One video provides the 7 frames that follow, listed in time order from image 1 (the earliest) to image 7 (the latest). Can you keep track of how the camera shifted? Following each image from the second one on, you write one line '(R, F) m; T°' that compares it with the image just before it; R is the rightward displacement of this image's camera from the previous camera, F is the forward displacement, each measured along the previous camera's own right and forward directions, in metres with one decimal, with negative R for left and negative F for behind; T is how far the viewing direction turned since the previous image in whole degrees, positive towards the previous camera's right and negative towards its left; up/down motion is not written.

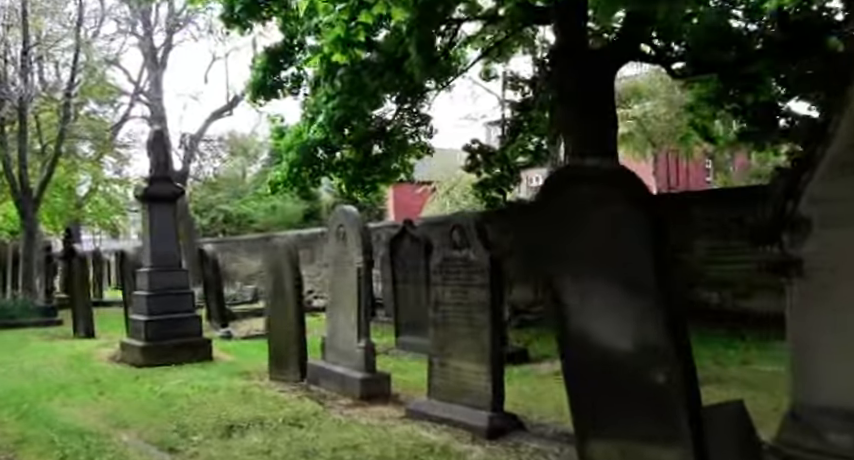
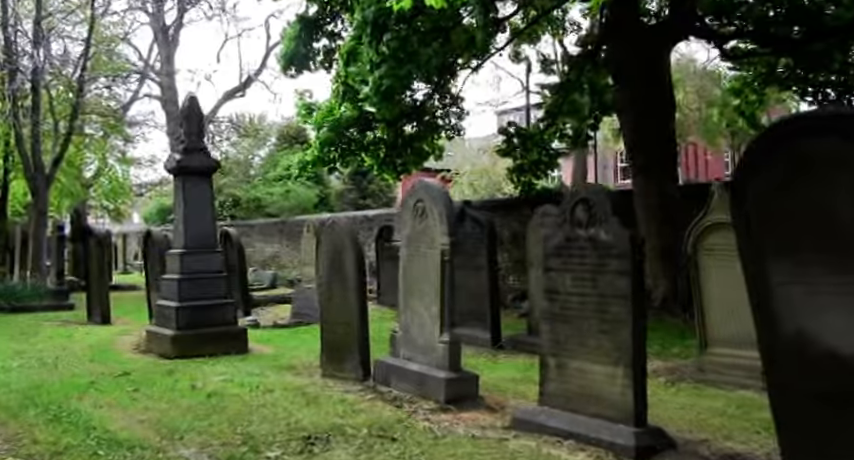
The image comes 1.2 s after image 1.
(-0.7, +0.9) m; 0°
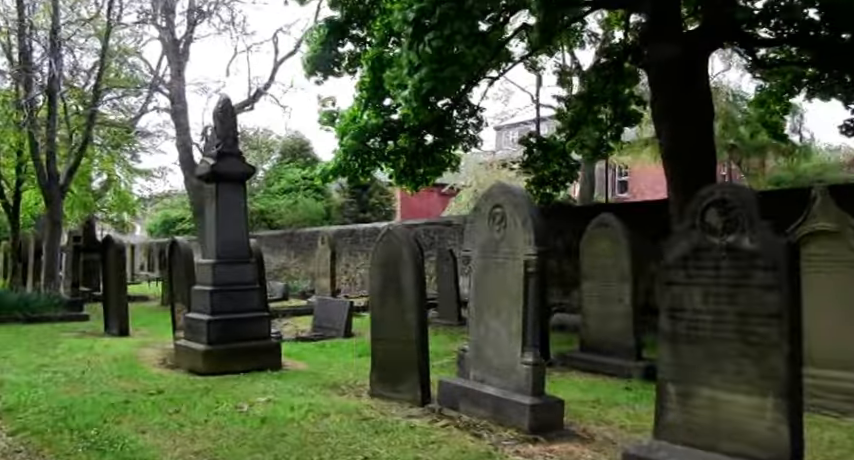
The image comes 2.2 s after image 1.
(-0.5, +0.5) m; 0°
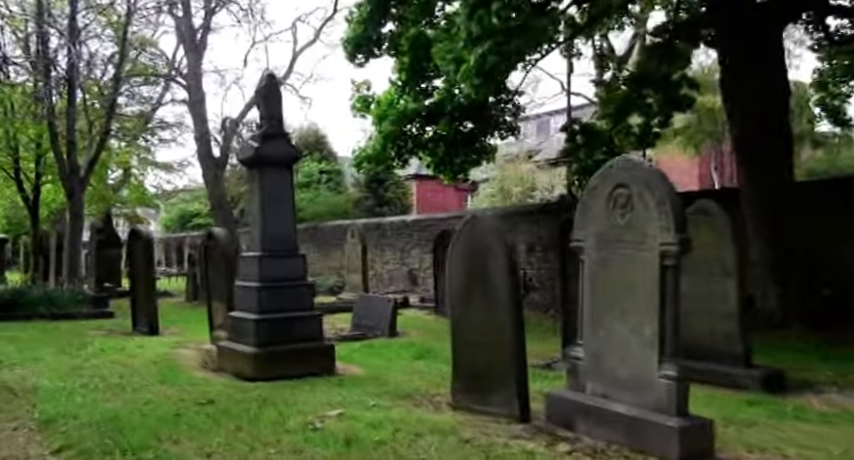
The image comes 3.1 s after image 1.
(-0.6, +0.8) m; -1°
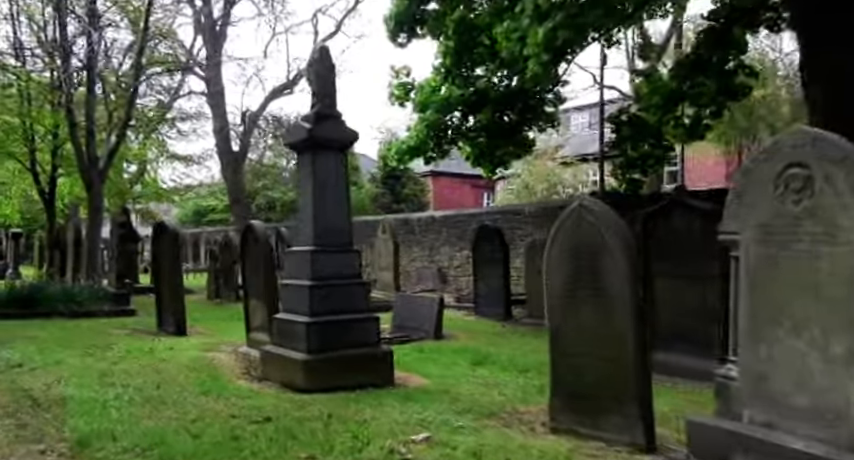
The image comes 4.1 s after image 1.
(-0.5, +0.8) m; -1°
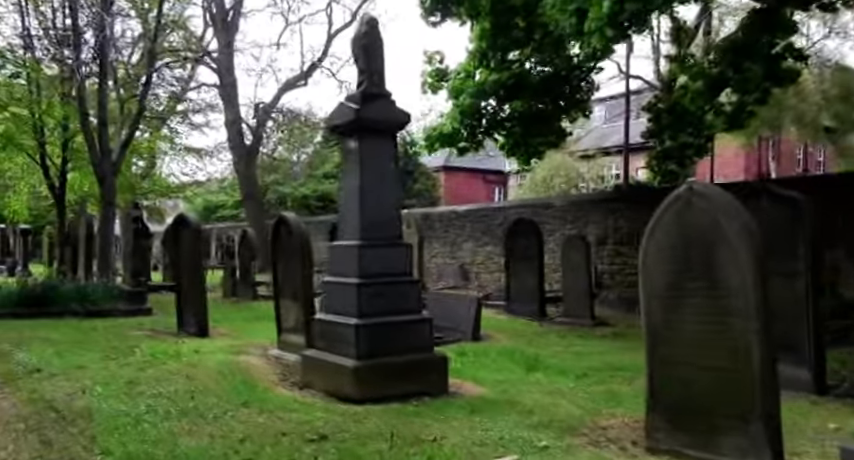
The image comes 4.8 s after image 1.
(-0.4, +0.6) m; 0°
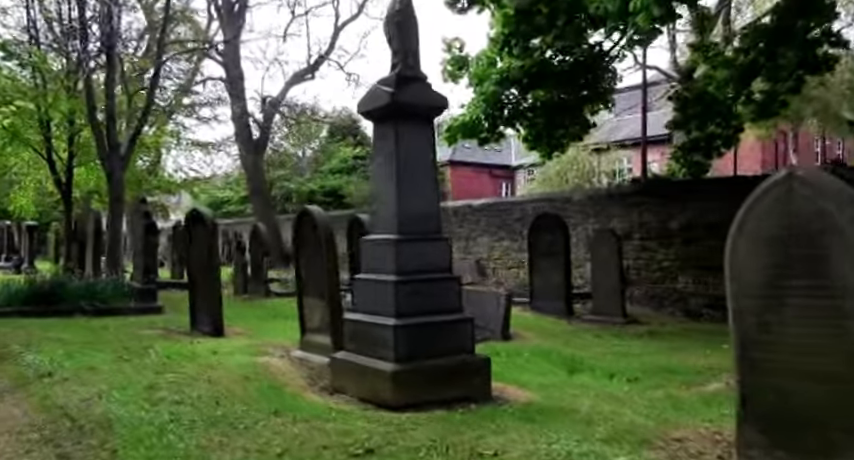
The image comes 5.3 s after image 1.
(-0.3, +0.4) m; 0°
